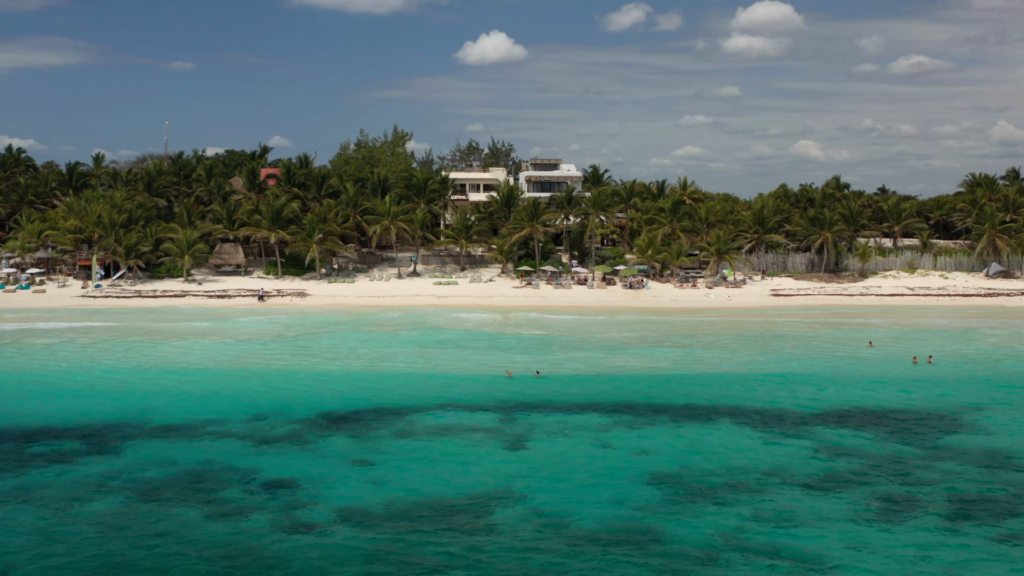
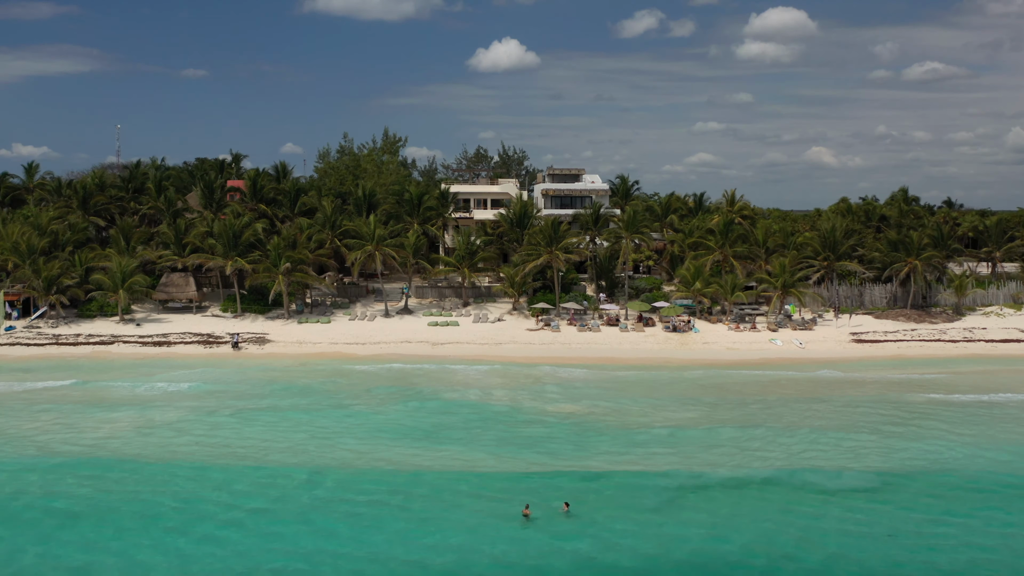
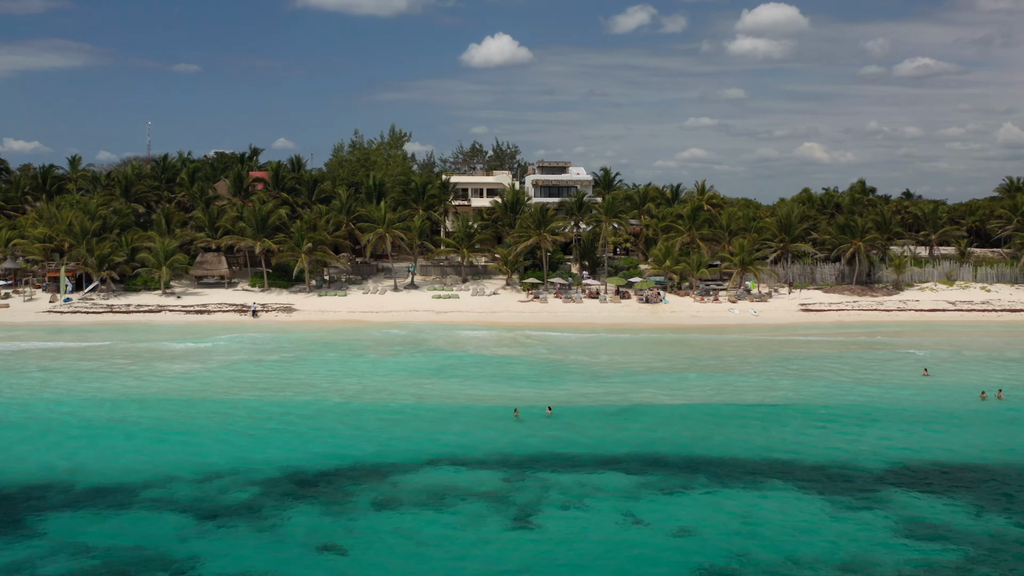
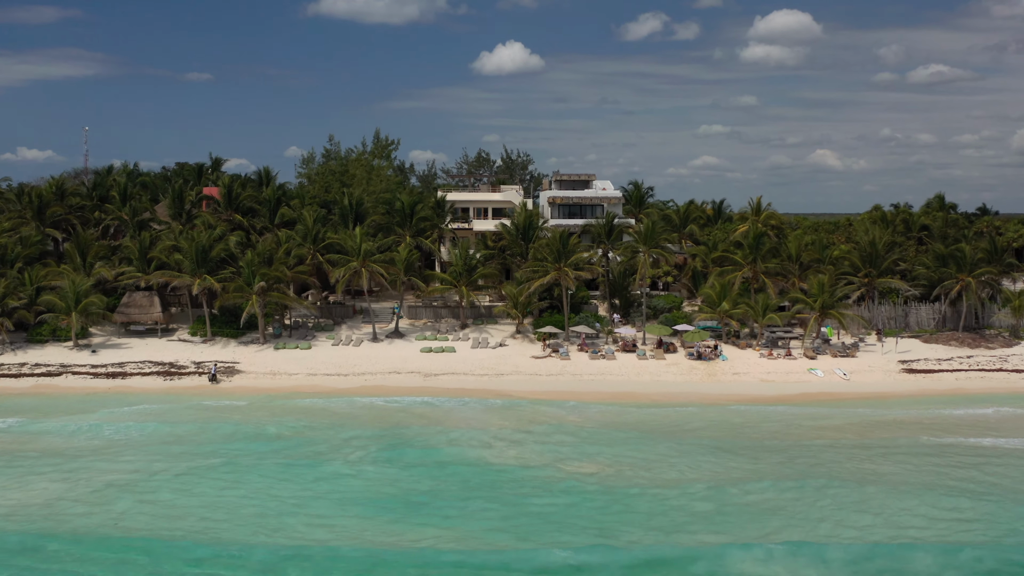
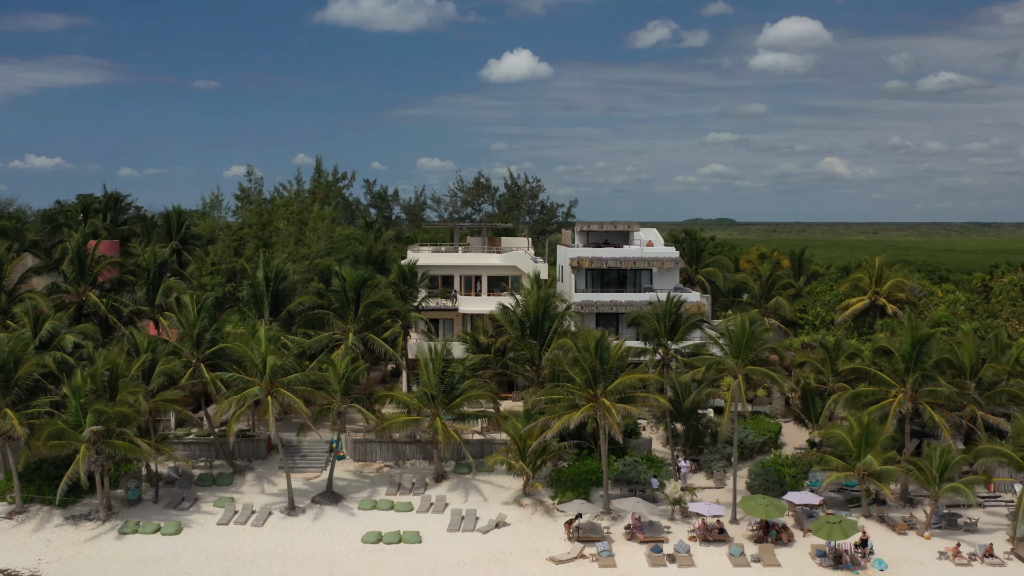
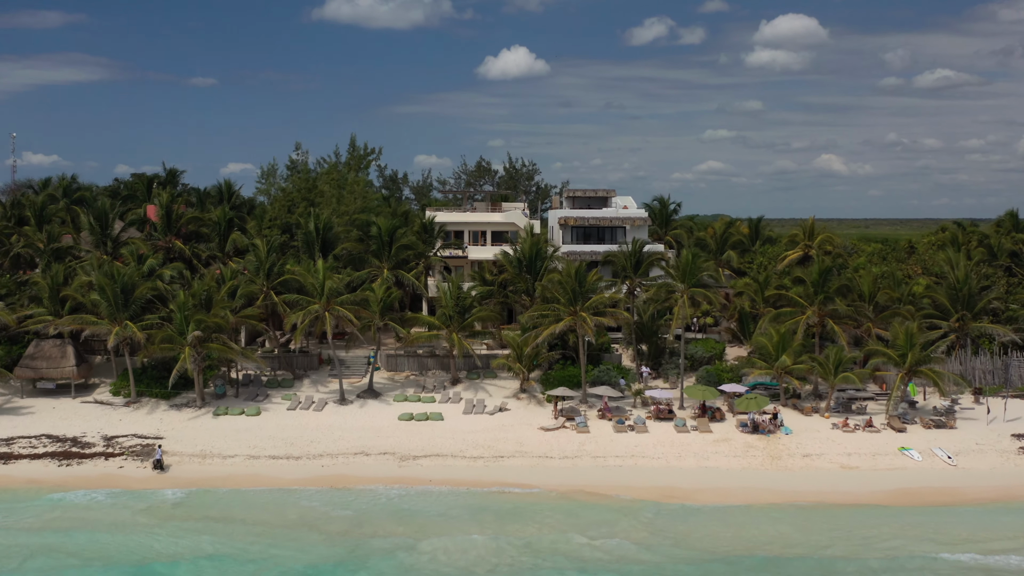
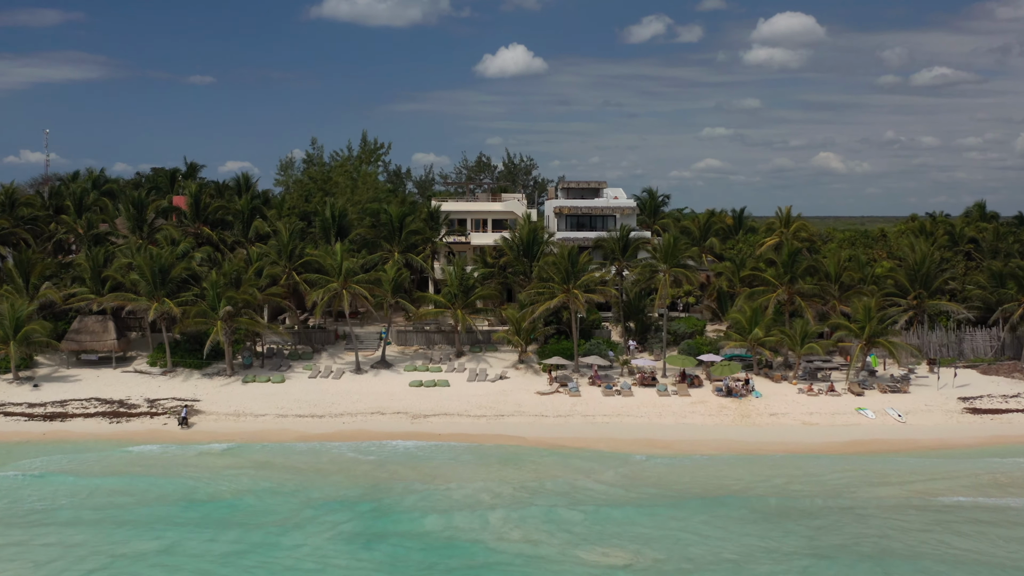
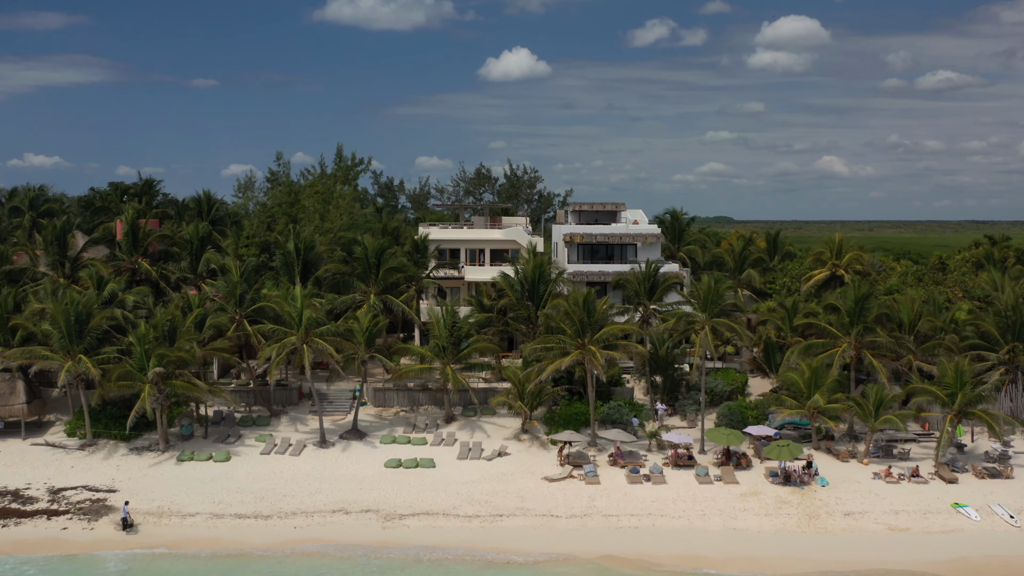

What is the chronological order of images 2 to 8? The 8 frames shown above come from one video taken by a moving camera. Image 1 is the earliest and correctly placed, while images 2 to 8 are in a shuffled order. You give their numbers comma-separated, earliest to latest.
3, 2, 4, 7, 6, 8, 5
